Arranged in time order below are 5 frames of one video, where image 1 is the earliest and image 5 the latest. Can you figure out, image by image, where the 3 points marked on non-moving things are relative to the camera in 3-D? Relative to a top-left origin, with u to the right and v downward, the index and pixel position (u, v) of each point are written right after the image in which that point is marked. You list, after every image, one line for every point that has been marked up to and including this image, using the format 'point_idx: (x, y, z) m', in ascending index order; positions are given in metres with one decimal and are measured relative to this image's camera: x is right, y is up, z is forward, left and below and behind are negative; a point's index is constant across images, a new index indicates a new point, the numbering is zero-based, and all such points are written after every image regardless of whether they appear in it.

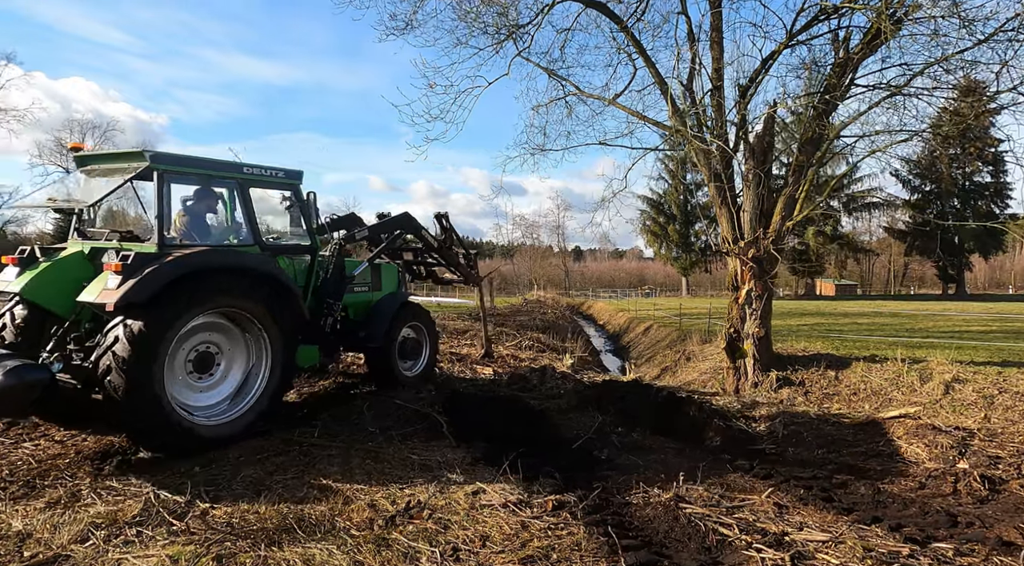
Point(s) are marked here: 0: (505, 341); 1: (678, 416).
0: (-0.1, -0.9, +9.9) m
1: (+1.4, -1.2, +5.3) m
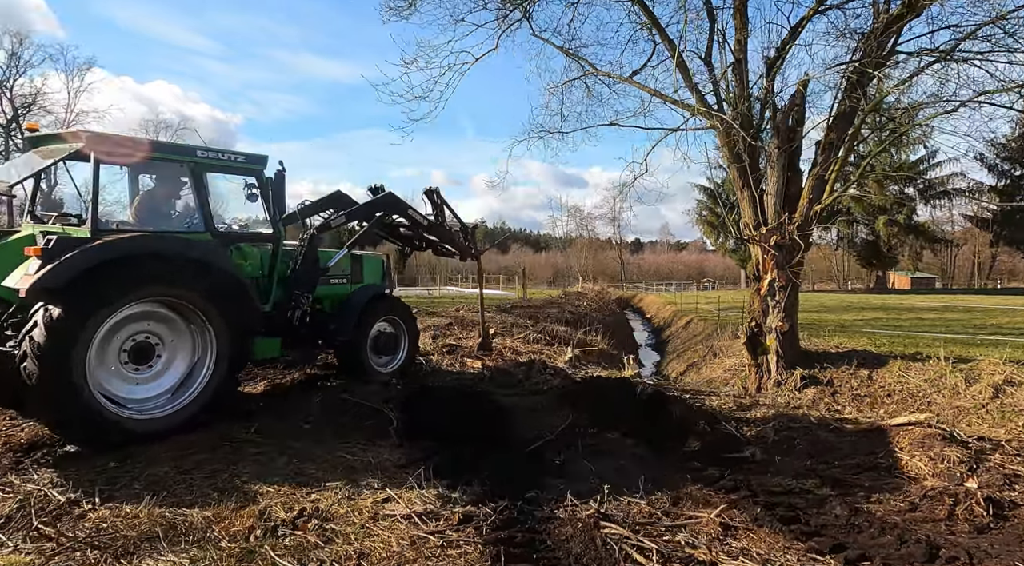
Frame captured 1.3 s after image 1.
0: (+0.1, -0.8, +9.5) m
1: (+1.2, -1.1, +4.9) m
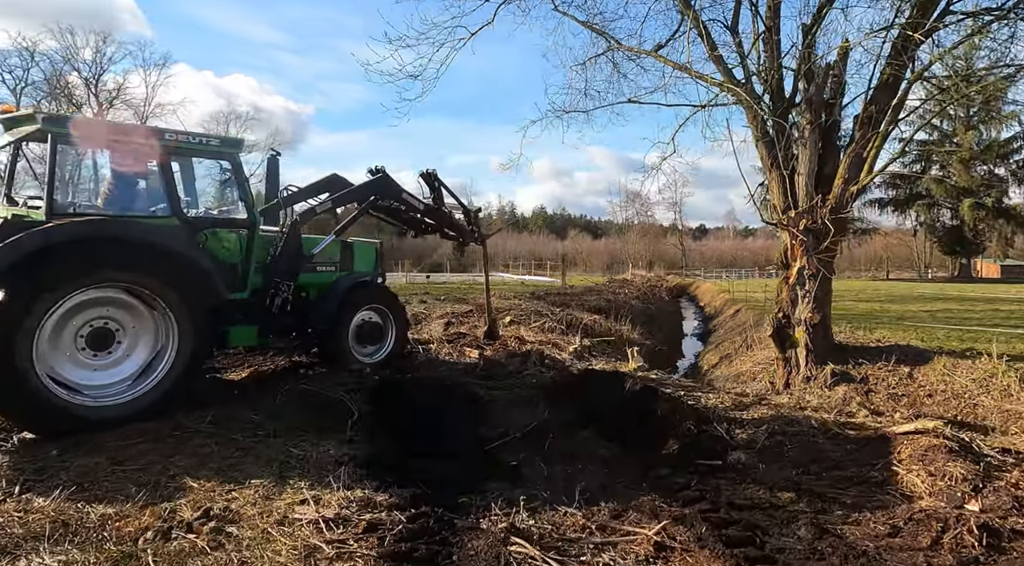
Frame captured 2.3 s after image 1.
0: (+0.3, -0.6, +9.2) m
1: (+1.0, -1.0, +4.5) m
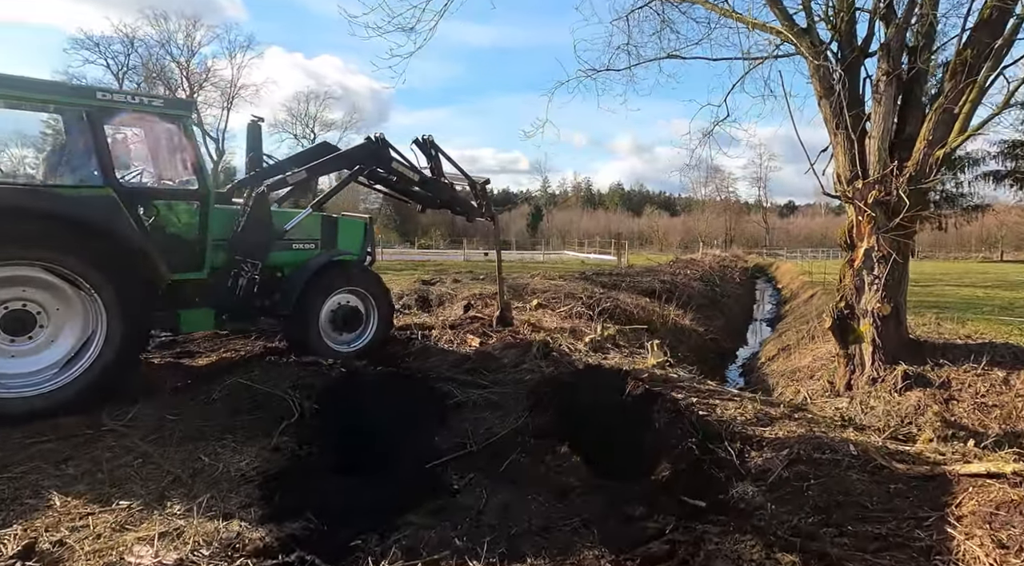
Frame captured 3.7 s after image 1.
0: (+0.7, -0.3, +8.5) m
1: (+0.8, -0.9, +3.7) m
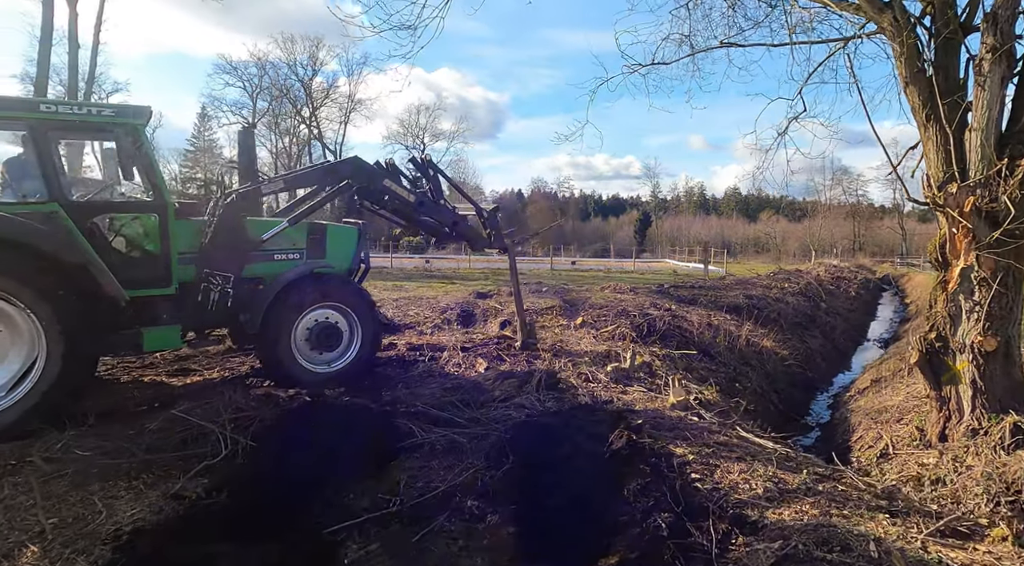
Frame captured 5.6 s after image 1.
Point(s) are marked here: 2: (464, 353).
0: (+1.2, -0.5, +7.7) m
1: (+0.4, -1.1, +3.0) m
2: (-0.4, -0.7, +5.9) m
